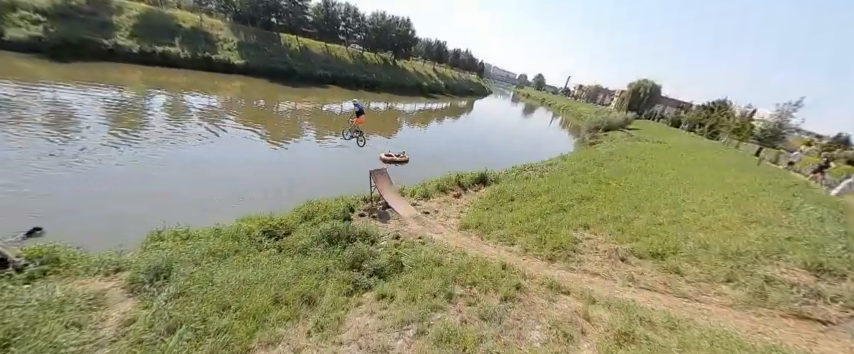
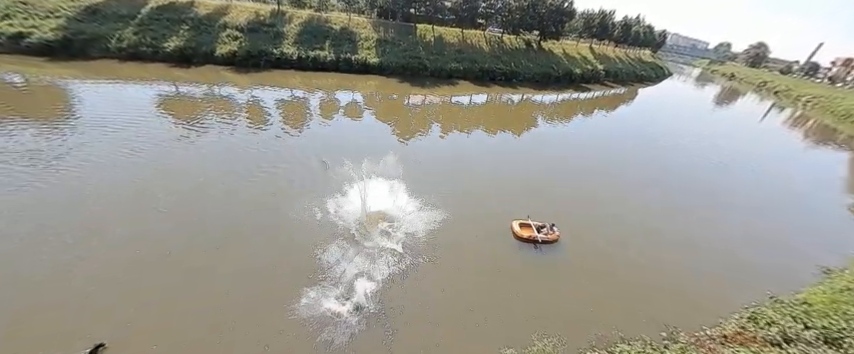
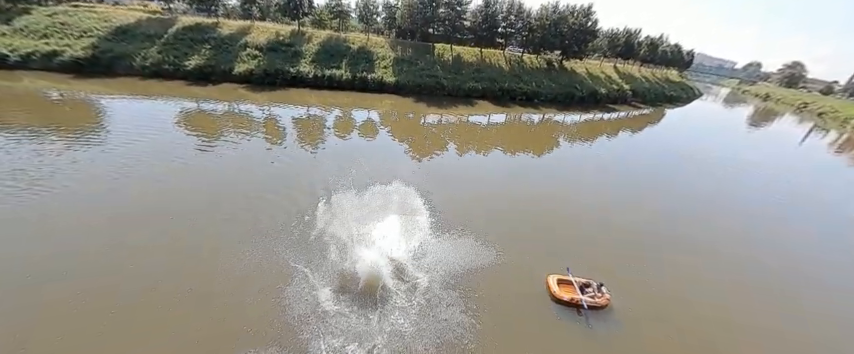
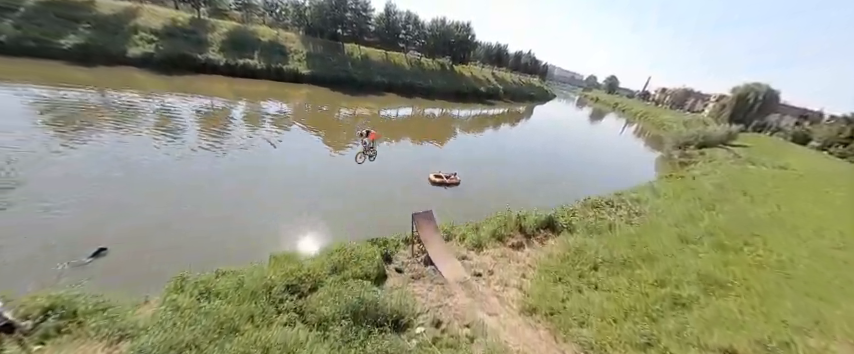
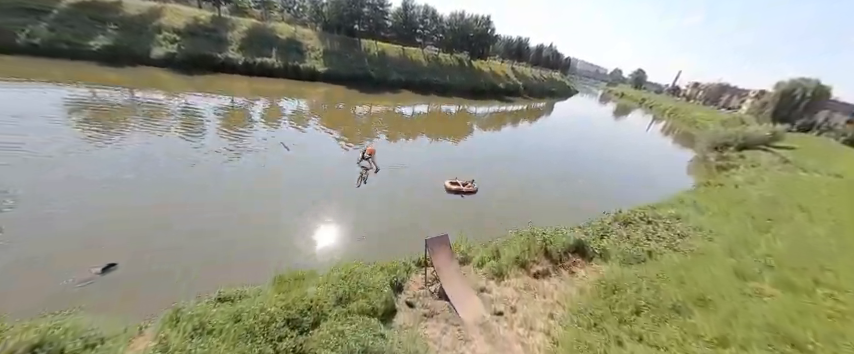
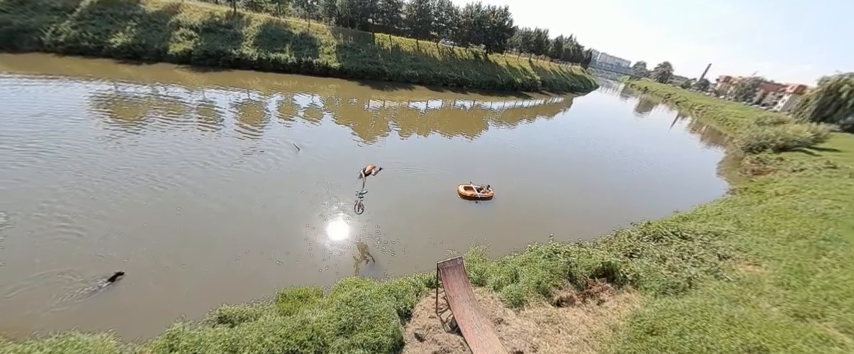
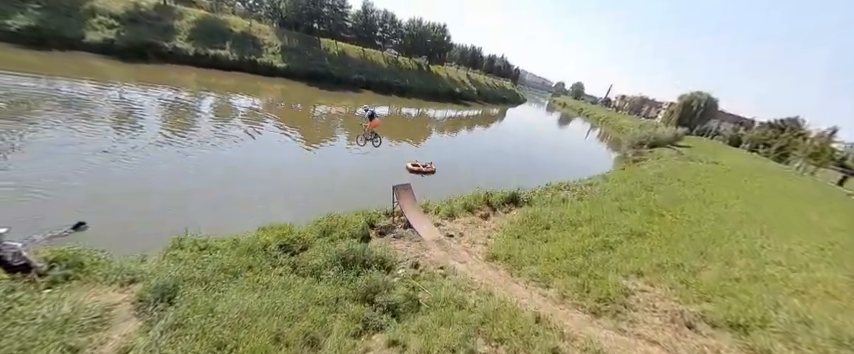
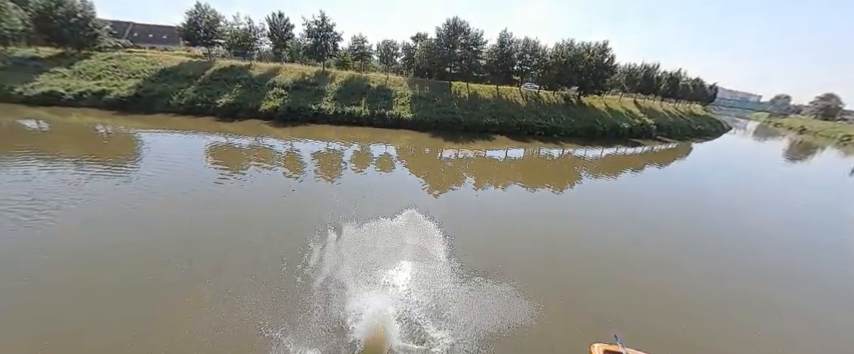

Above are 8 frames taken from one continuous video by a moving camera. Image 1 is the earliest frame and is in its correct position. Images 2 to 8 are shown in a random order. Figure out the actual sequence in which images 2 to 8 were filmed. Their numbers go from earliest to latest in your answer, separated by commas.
7, 4, 5, 6, 2, 3, 8
